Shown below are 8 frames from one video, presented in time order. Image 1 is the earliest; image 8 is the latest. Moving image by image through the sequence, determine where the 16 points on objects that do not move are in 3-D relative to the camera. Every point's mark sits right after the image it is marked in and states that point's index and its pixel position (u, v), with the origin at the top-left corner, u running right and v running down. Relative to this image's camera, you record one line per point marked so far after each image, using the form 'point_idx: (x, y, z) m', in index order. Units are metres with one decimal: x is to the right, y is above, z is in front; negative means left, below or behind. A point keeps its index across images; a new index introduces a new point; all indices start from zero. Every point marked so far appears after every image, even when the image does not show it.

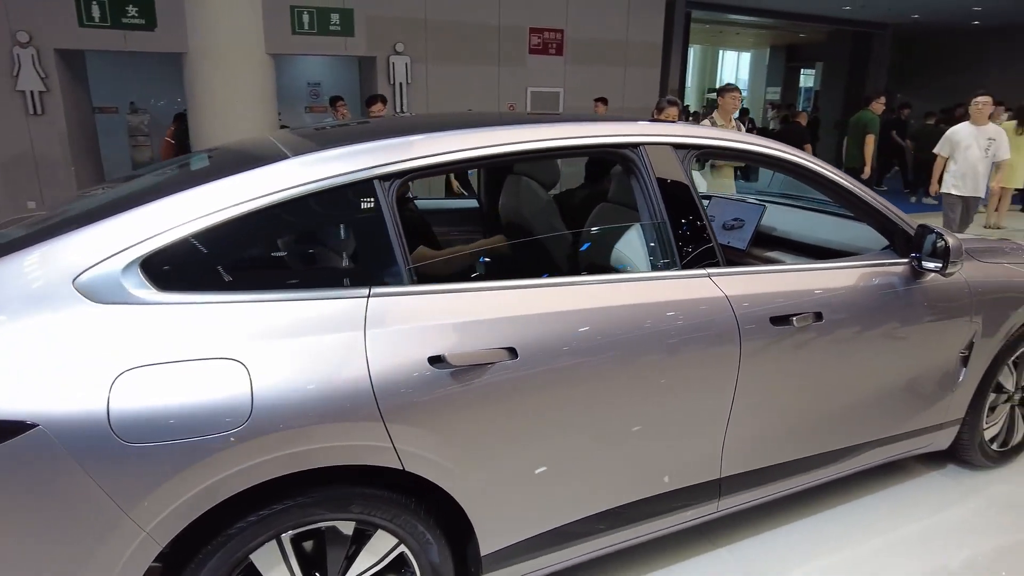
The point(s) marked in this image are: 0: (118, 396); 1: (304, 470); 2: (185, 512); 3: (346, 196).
0: (-0.7, -0.2, +1.2) m
1: (-0.4, -0.4, +1.3) m
2: (-0.6, -0.4, +1.2) m
3: (-0.3, +0.2, +1.4) m
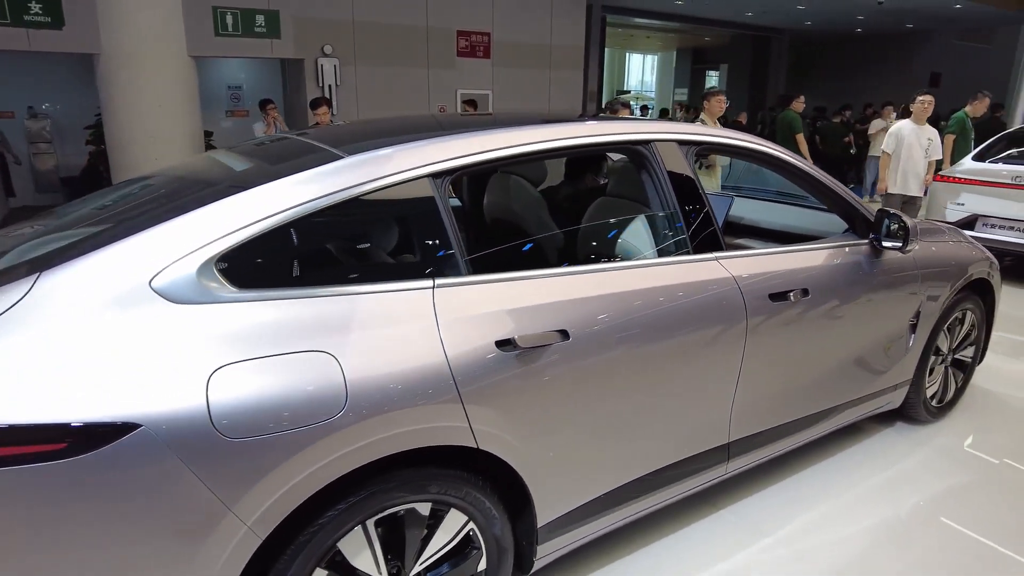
0: (-0.5, -0.2, +1.2) m
1: (-0.2, -0.4, +1.4) m
2: (-0.4, -0.4, +1.2) m
3: (-0.2, +0.2, +1.5) m
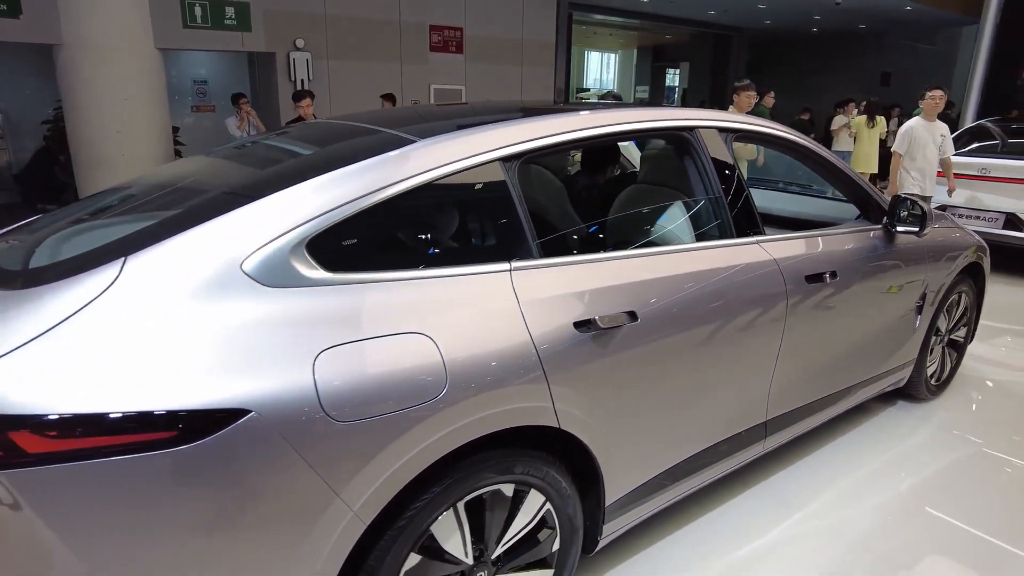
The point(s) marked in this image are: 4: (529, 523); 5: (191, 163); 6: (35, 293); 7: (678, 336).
0: (-0.3, -0.1, +1.2) m
1: (0.0, -0.3, +1.4) m
2: (-0.2, -0.4, +1.2) m
3: (-0.1, +0.3, +1.5) m
4: (0.0, -0.6, +1.5) m
5: (-1.1, +0.4, +2.1) m
6: (-0.9, 0.0, +1.1) m
7: (+0.5, -0.1, +1.7) m
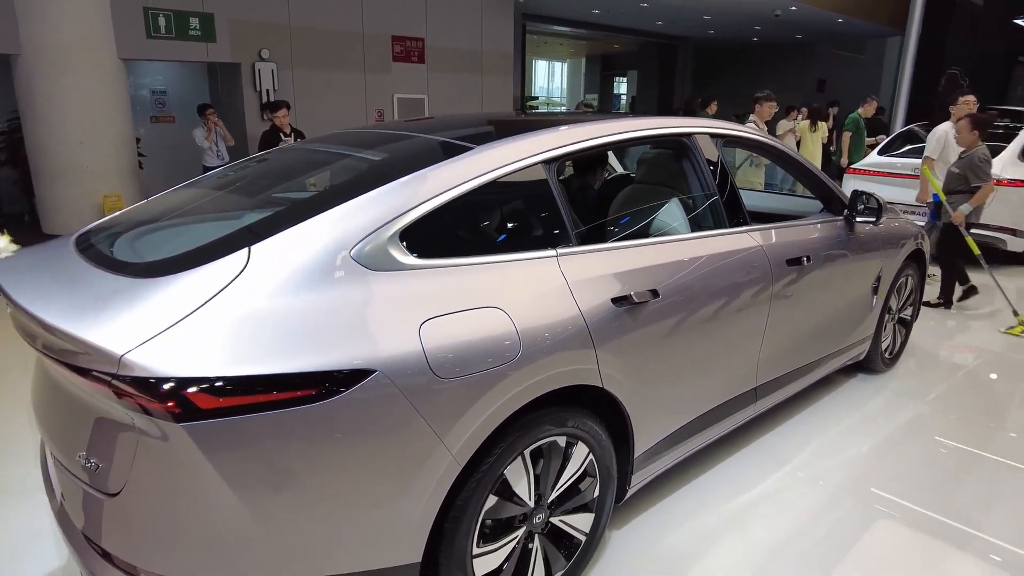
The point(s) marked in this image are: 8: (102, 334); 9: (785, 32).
0: (-0.2, -0.1, +1.4) m
1: (+0.1, -0.3, +1.6) m
2: (-0.1, -0.3, +1.4) m
3: (0.0, +0.3, +1.7) m
4: (+0.2, -0.5, +1.7) m
5: (-1.0, +0.4, +2.3) m
6: (-0.7, 0.0, +1.3) m
7: (+0.6, -0.1, +2.0) m
8: (-0.8, -0.1, +1.2) m
9: (+7.4, +7.0, +16.5) m
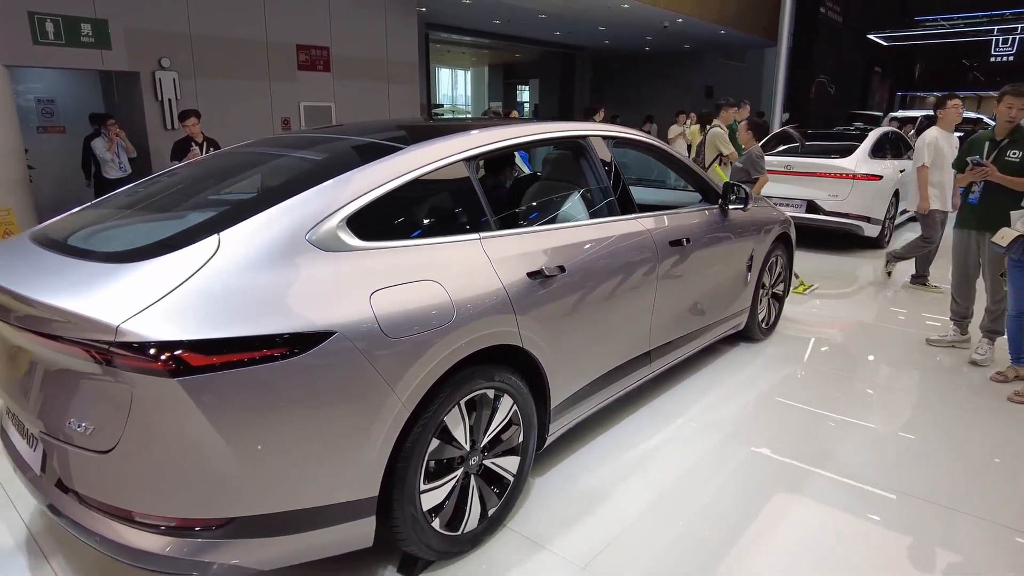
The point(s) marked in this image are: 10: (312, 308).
0: (-0.4, 0.0, +1.6) m
1: (-0.1, -0.2, +1.9) m
2: (-0.2, -0.3, +1.7) m
3: (-0.2, +0.4, +2.0) m
4: (0.0, -0.4, +2.0) m
5: (-1.4, +0.4, +2.4) m
6: (-0.9, +0.1, +1.5) m
7: (+0.3, 0.0, +2.4) m
8: (-1.0, 0.0, +1.4) m
9: (+4.7, +7.1, +17.8) m
10: (-0.5, 0.0, +1.5) m
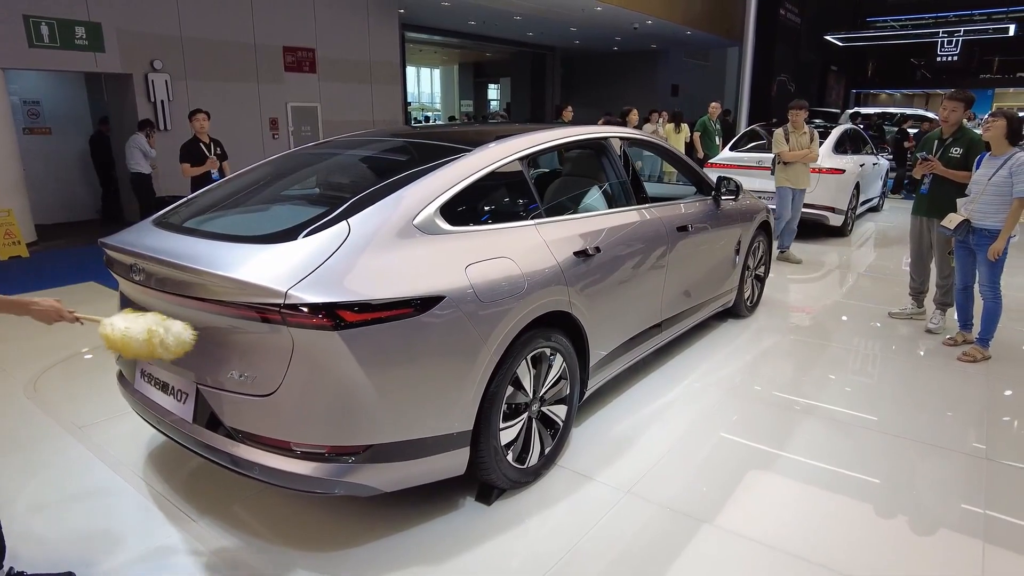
0: (-0.1, 0.0, +2.0) m
1: (+0.1, -0.1, +2.3) m
2: (0.0, -0.2, +2.1) m
3: (0.0, +0.5, +2.4) m
4: (+0.2, -0.3, +2.4) m
5: (-1.2, +0.4, +2.8) m
6: (-0.7, +0.1, +1.9) m
7: (+0.5, +0.1, +2.8) m
8: (-0.8, 0.0, +1.8) m
9: (+3.9, +7.4, +18.4) m
10: (-0.3, 0.0, +1.9) m
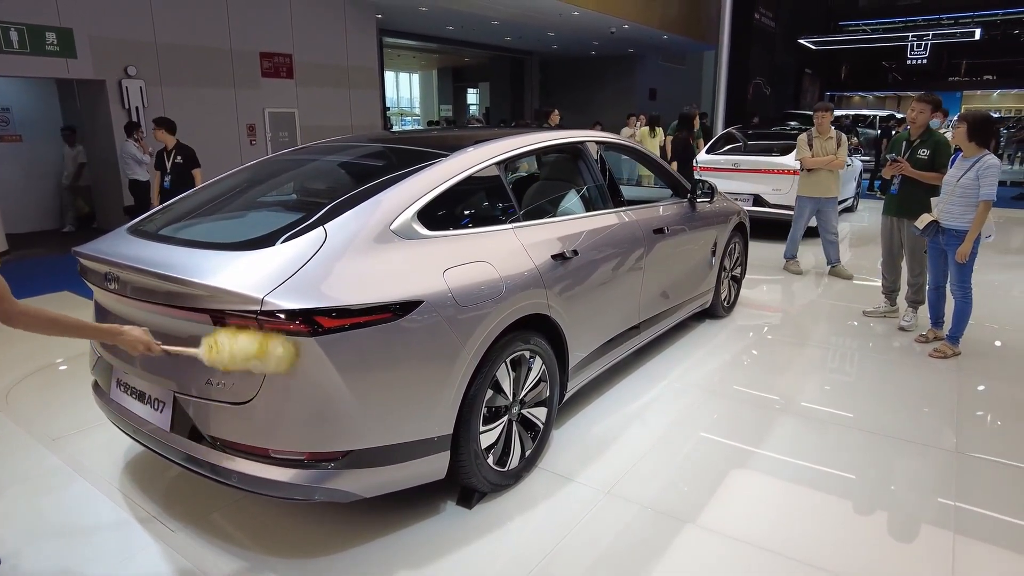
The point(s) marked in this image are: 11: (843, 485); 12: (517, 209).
0: (-0.2, 0.0, +2.0) m
1: (0.0, -0.1, +2.3) m
2: (-0.1, -0.2, +2.1) m
3: (-0.1, +0.5, +2.5) m
4: (+0.1, -0.4, +2.5) m
5: (-1.3, +0.4, +2.8) m
6: (-0.7, +0.1, +1.9) m
7: (+0.4, +0.1, +2.8) m
8: (-0.8, 0.0, +1.8) m
9: (+3.3, +7.3, +18.5) m
10: (-0.4, 0.0, +1.9) m
11: (+1.5, -0.9, +2.7) m
12: (0.0, +0.3, +2.6) m
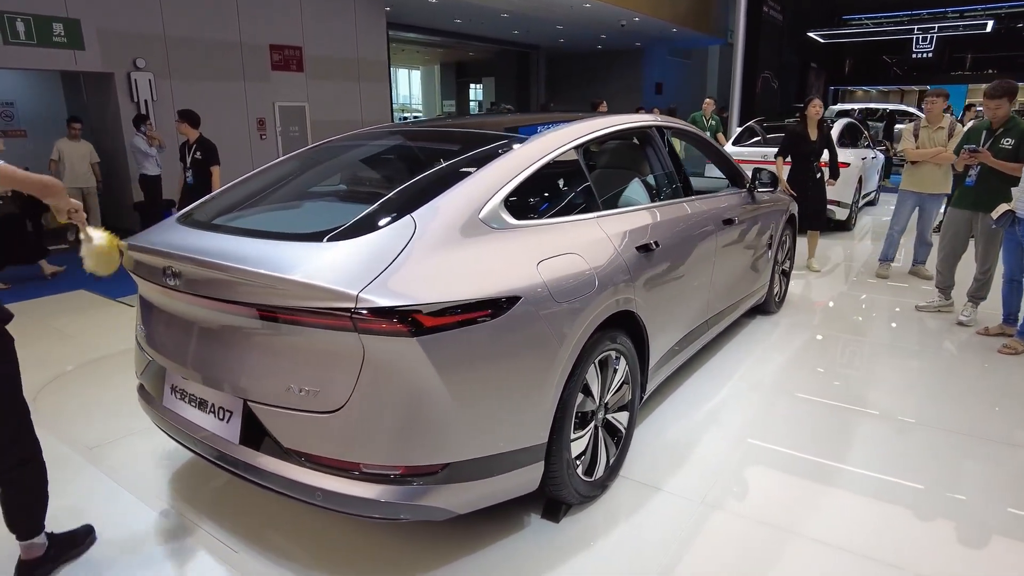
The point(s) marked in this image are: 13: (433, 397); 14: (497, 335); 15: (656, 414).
0: (+0.1, 0.0, +1.9) m
1: (+0.3, -0.1, +2.1) m
2: (+0.2, -0.2, +1.9) m
3: (+0.2, +0.5, +2.3) m
4: (+0.4, -0.3, +2.3) m
5: (-1.0, +0.4, +2.6) m
6: (-0.4, +0.1, +1.7) m
7: (+0.7, +0.1, +2.6) m
8: (-0.5, 0.0, +1.6) m
9: (+3.5, +7.4, +18.3) m
10: (0.0, 0.0, +1.7) m
11: (+1.8, -0.8, +2.5) m
12: (+0.3, +0.4, +2.4) m
13: (-0.2, -0.3, +1.6) m
14: (0.0, -0.1, +1.7) m
15: (+0.7, -0.6, +3.0) m
